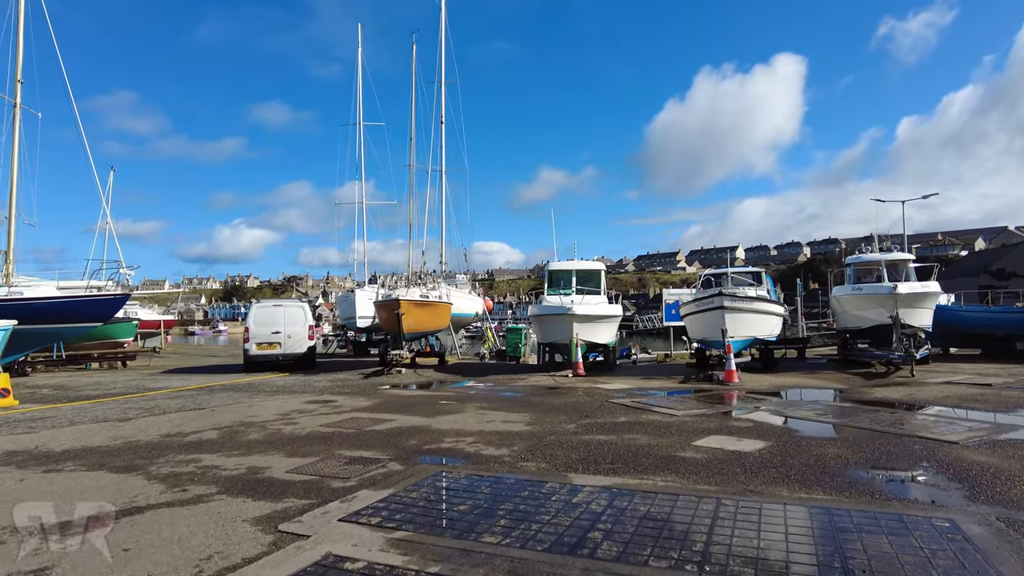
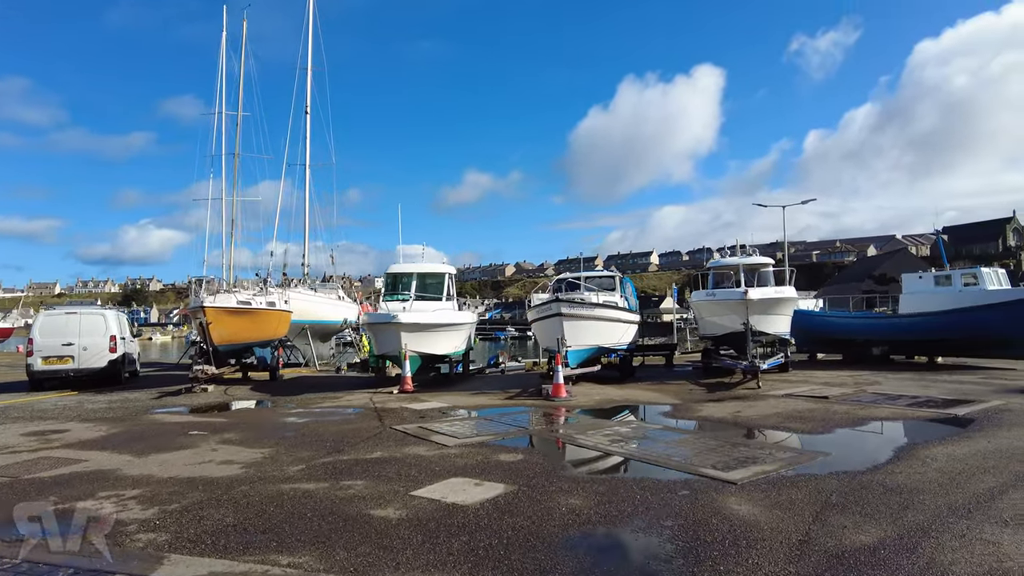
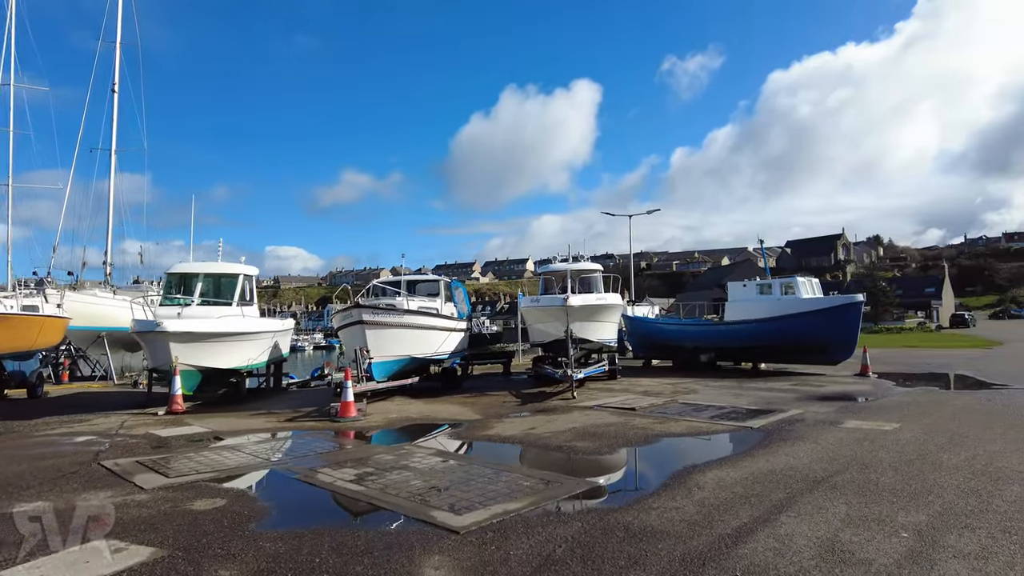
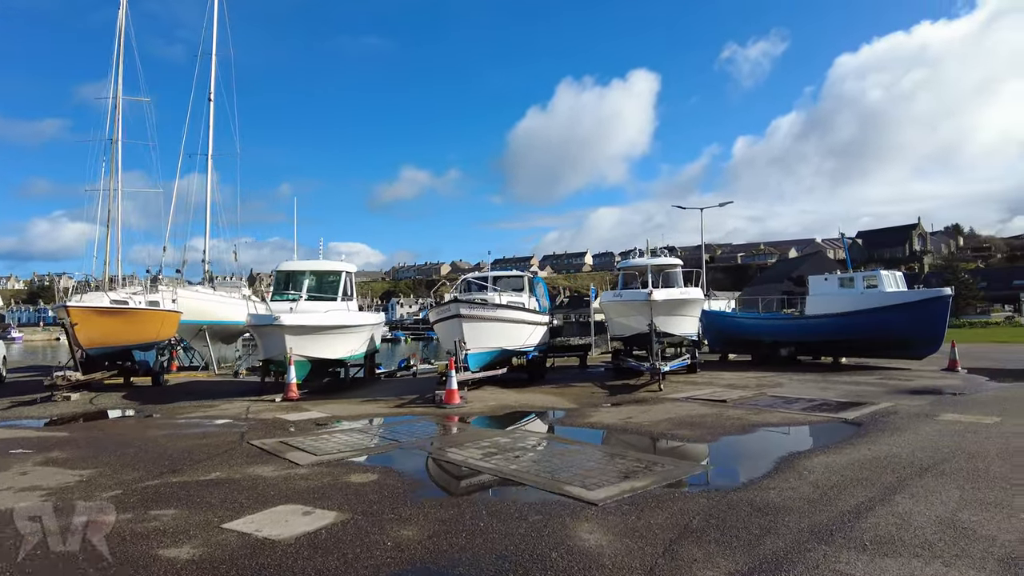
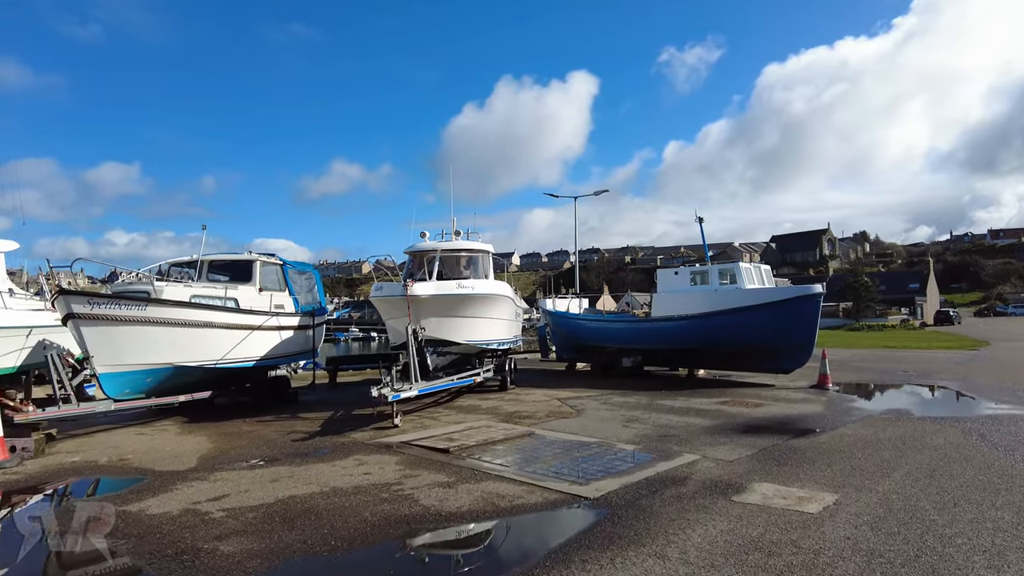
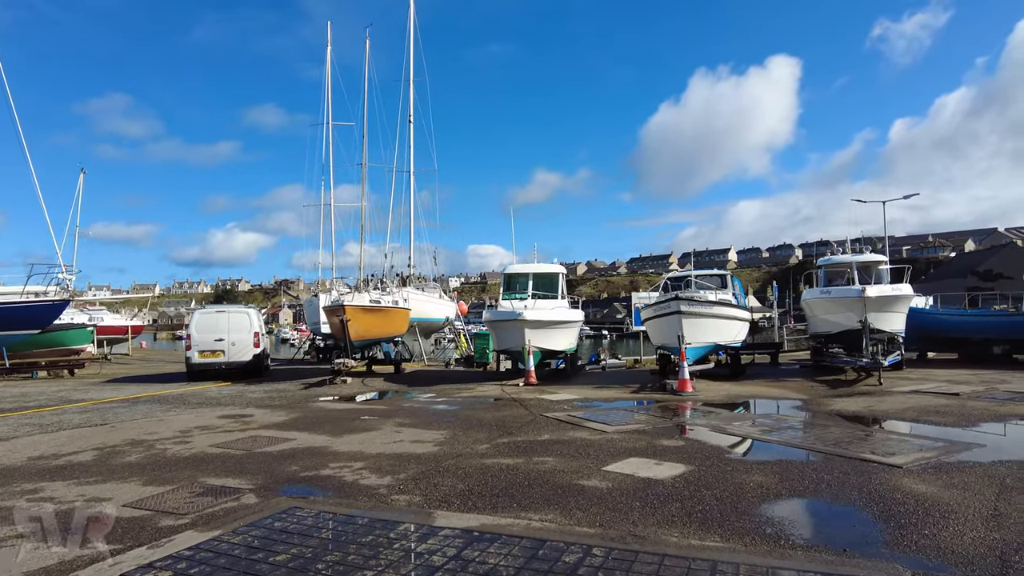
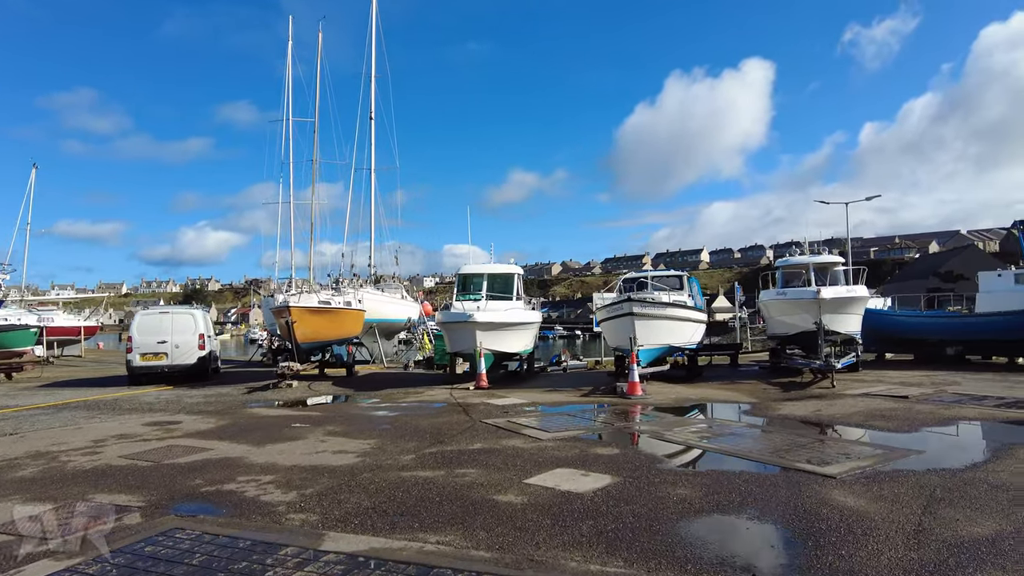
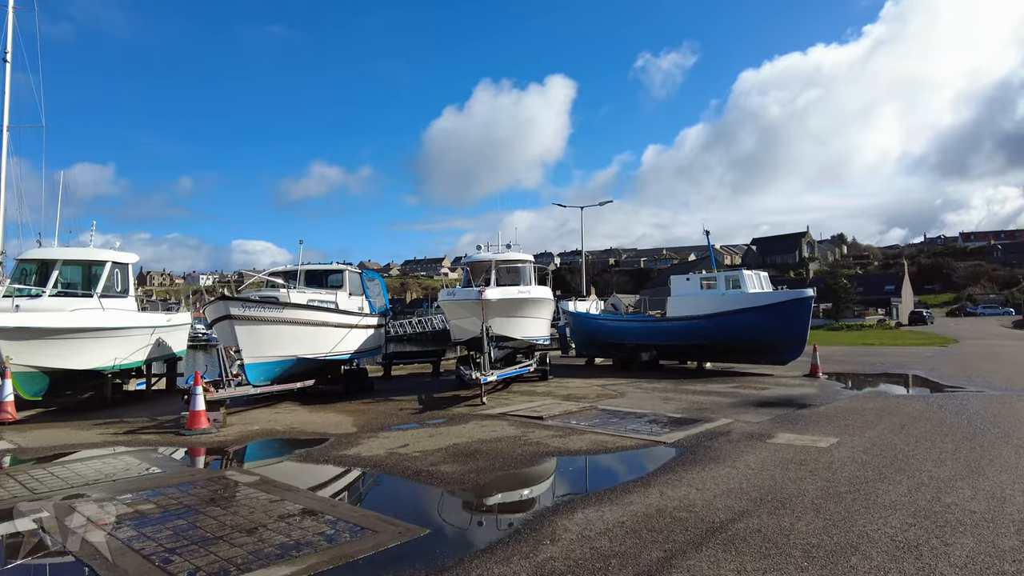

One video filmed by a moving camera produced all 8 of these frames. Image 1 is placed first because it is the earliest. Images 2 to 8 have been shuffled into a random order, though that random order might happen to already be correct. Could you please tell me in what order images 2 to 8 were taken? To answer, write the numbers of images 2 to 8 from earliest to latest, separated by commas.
6, 7, 2, 4, 3, 8, 5
